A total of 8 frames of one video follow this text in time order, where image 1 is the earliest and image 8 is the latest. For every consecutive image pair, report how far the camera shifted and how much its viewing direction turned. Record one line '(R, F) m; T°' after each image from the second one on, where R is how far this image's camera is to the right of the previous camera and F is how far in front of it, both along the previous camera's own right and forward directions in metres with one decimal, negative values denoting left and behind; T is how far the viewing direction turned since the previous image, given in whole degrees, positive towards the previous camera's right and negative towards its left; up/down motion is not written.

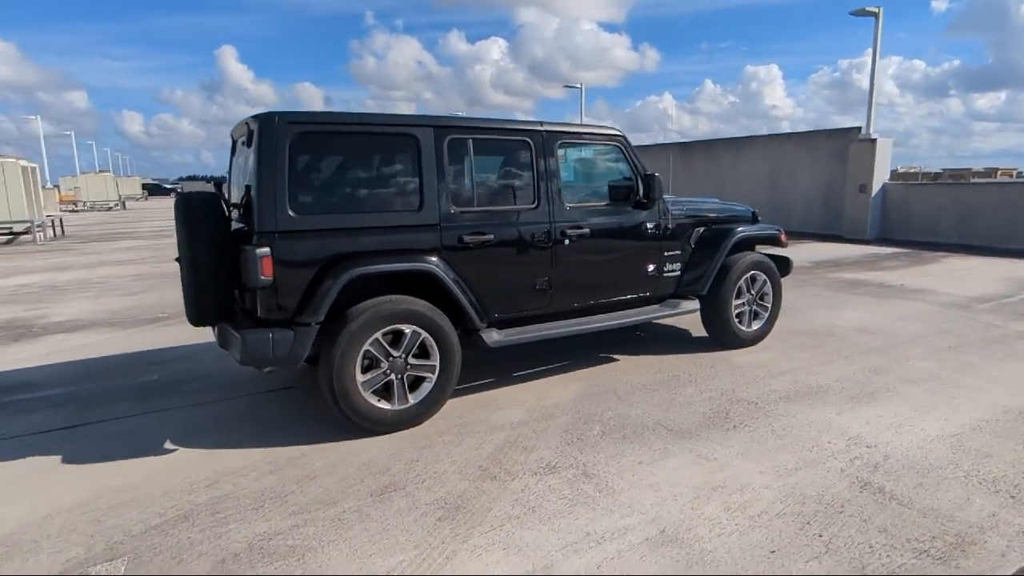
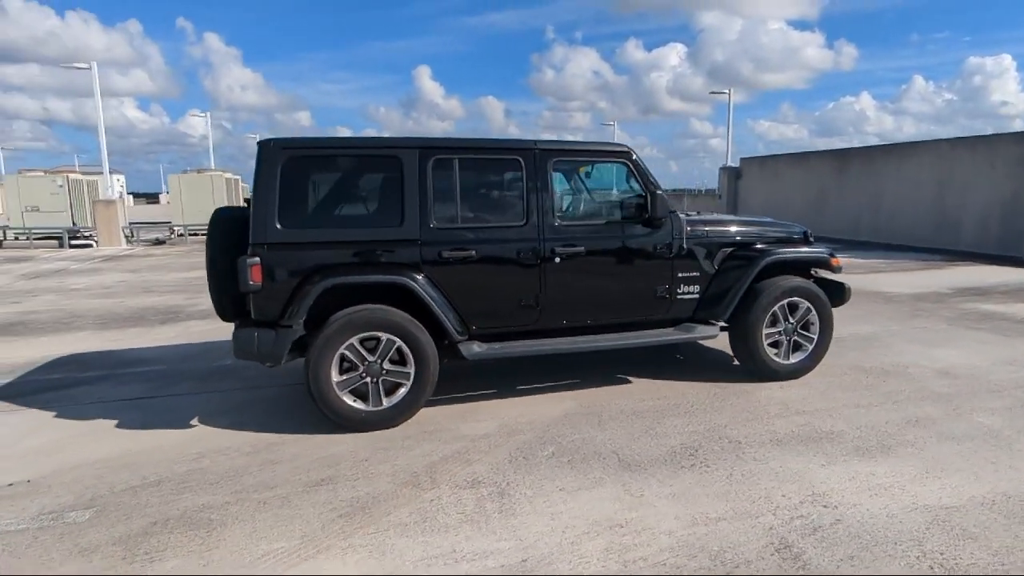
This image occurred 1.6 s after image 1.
(+1.5, +0.1) m; -16°
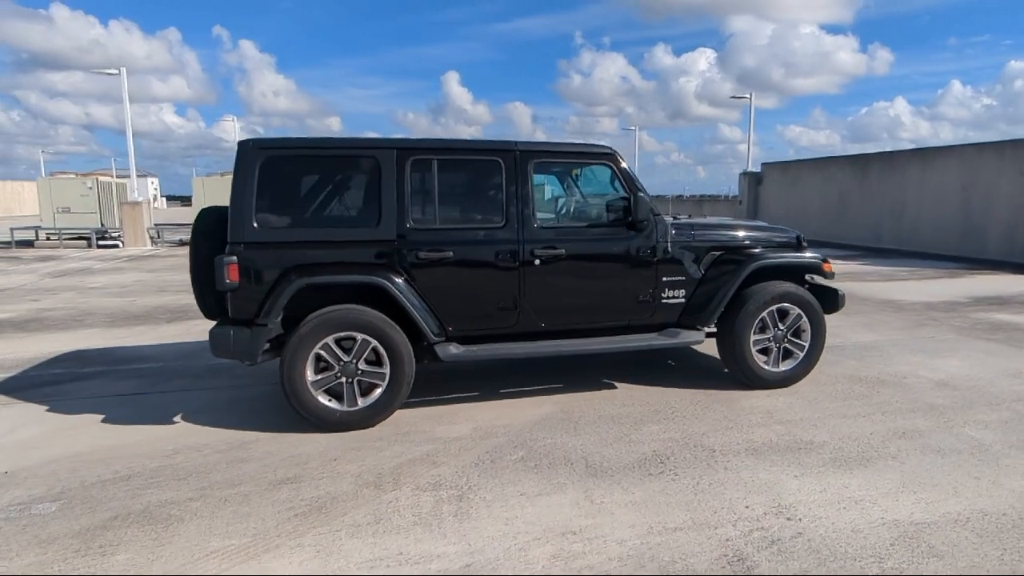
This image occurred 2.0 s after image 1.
(+0.4, +0.1) m; -2°
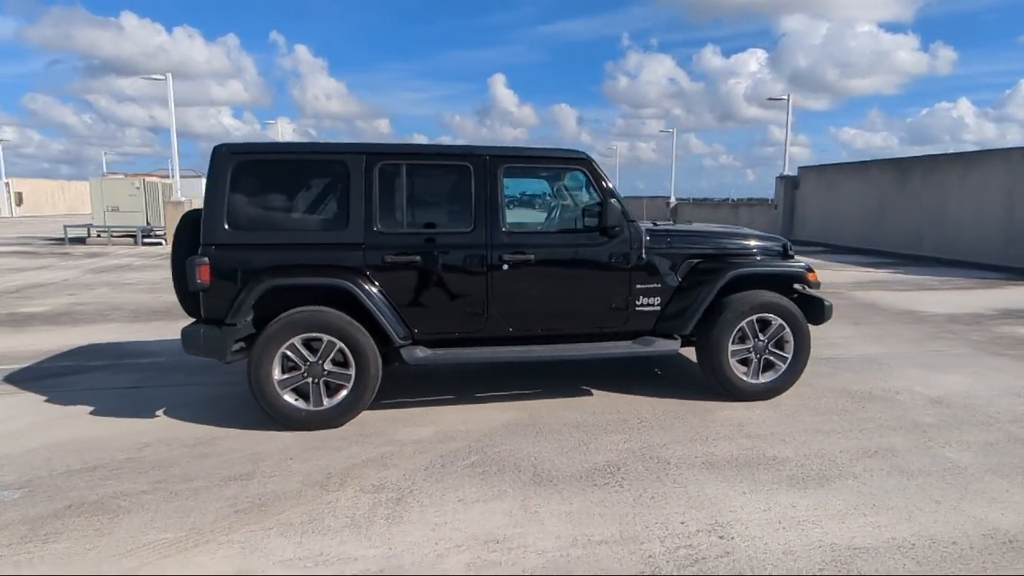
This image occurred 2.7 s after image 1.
(+0.6, 0.0) m; -4°
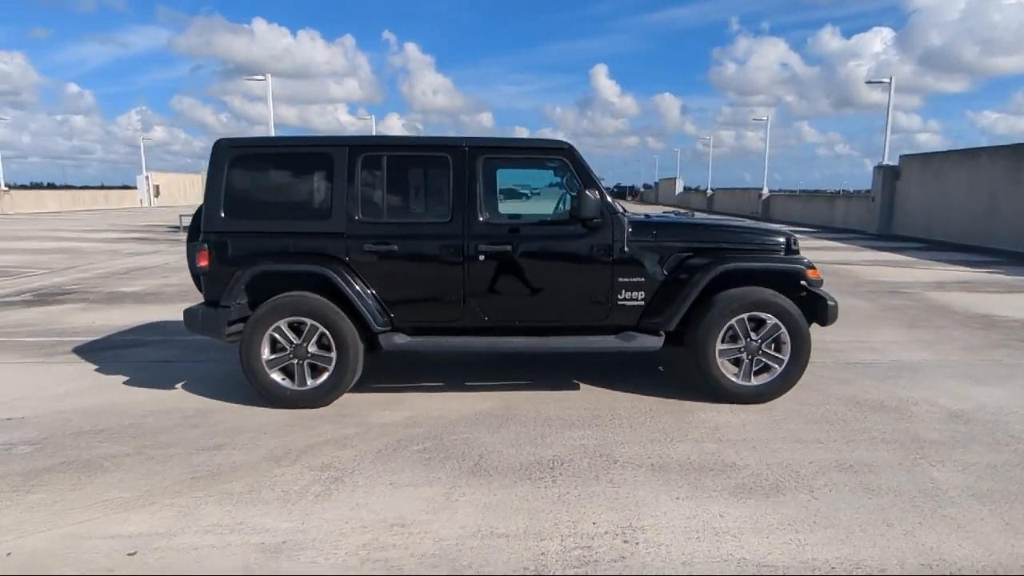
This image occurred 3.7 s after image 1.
(+1.0, +0.1) m; -9°
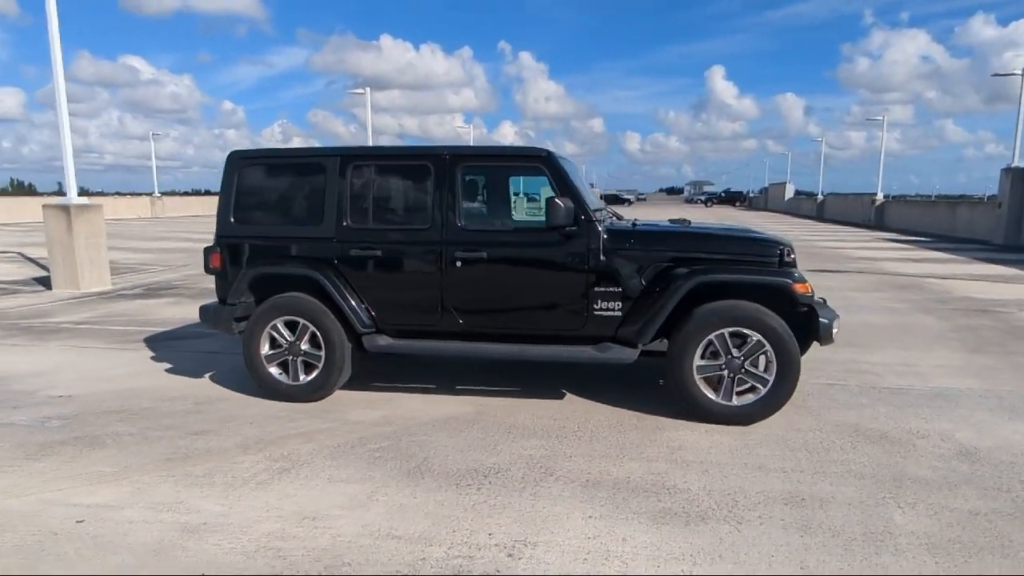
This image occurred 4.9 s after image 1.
(+1.1, +0.1) m; -10°
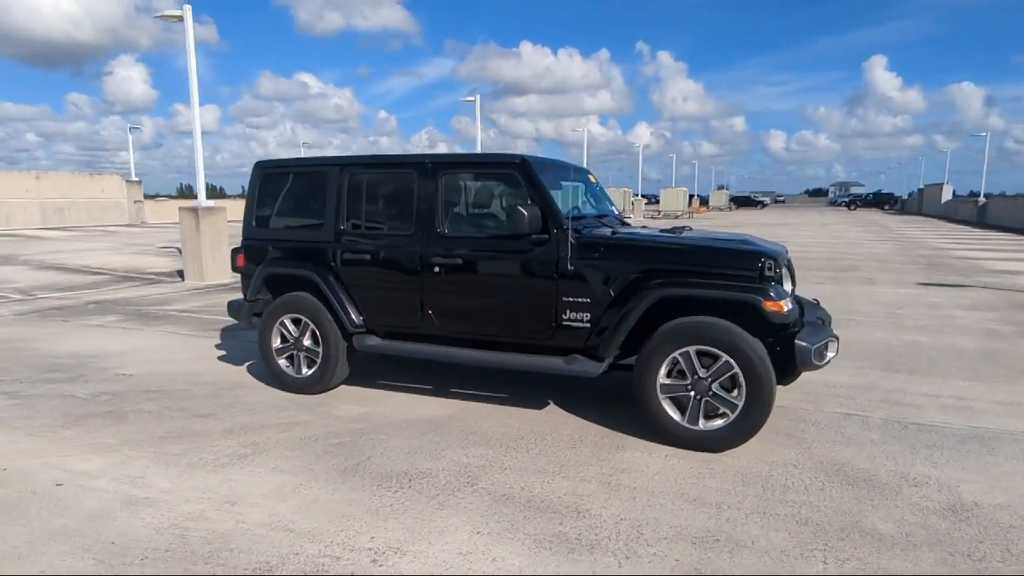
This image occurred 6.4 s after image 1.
(+1.2, +0.2) m; -12°
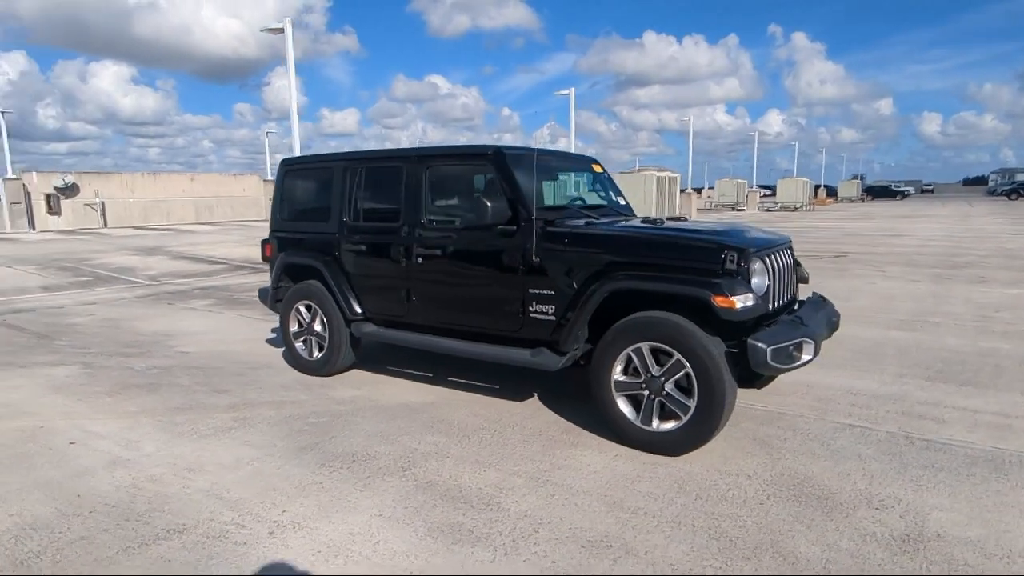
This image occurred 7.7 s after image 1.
(+1.1, +0.1) m; -11°
